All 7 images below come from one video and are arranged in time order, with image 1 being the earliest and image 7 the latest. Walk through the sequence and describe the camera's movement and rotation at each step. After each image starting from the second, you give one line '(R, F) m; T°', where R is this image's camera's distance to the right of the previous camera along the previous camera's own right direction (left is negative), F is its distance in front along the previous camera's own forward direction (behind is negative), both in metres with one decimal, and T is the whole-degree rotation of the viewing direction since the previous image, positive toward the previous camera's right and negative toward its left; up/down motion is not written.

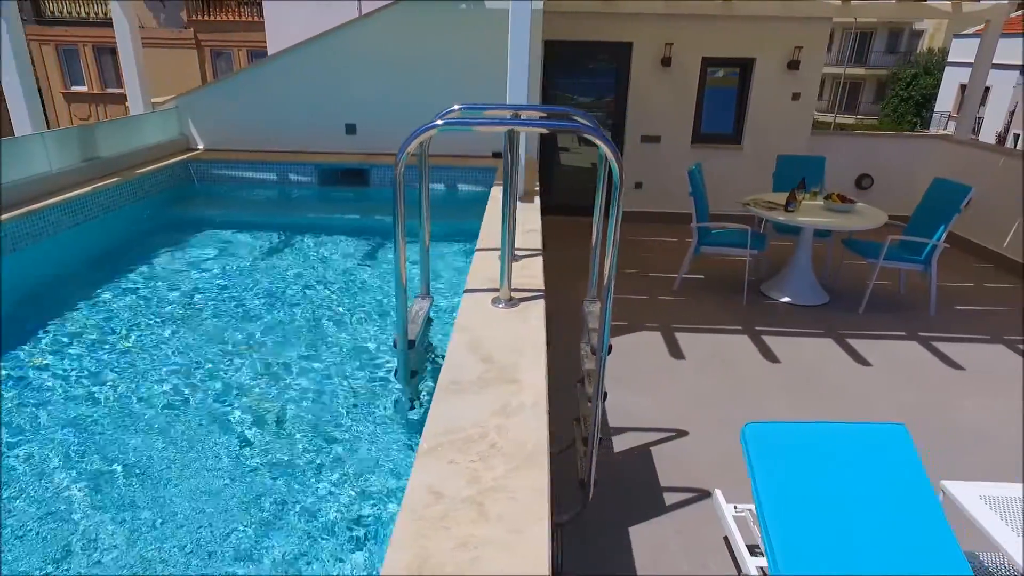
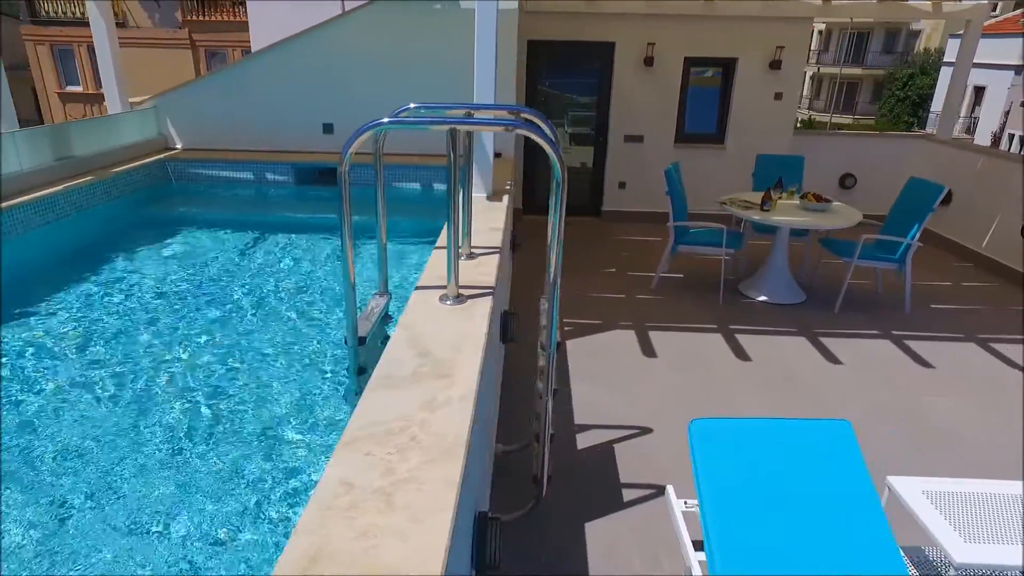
(+0.2, 0.0) m; 0°
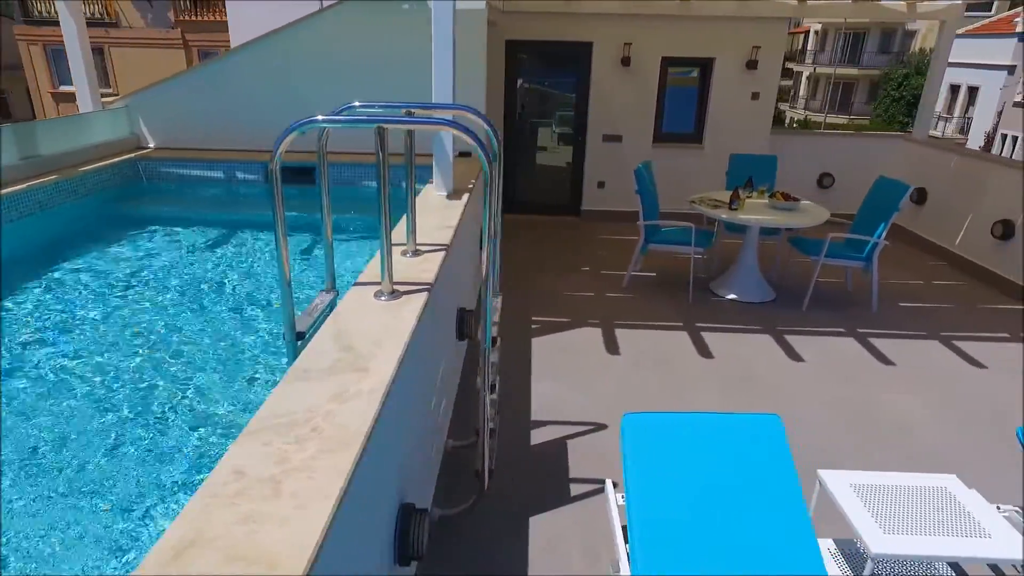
(+0.2, 0.0) m; 0°
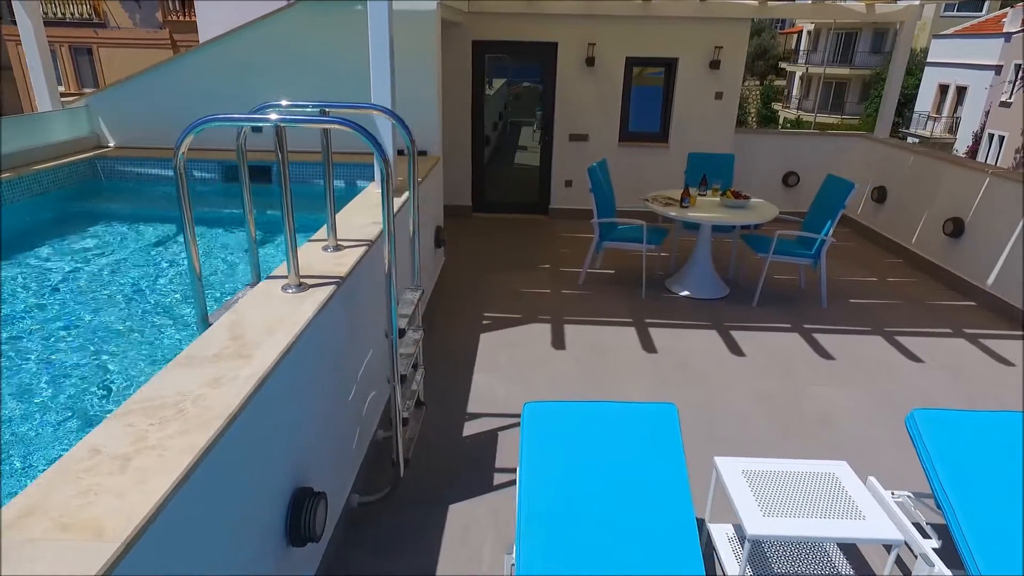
(+0.3, -0.1) m; 0°
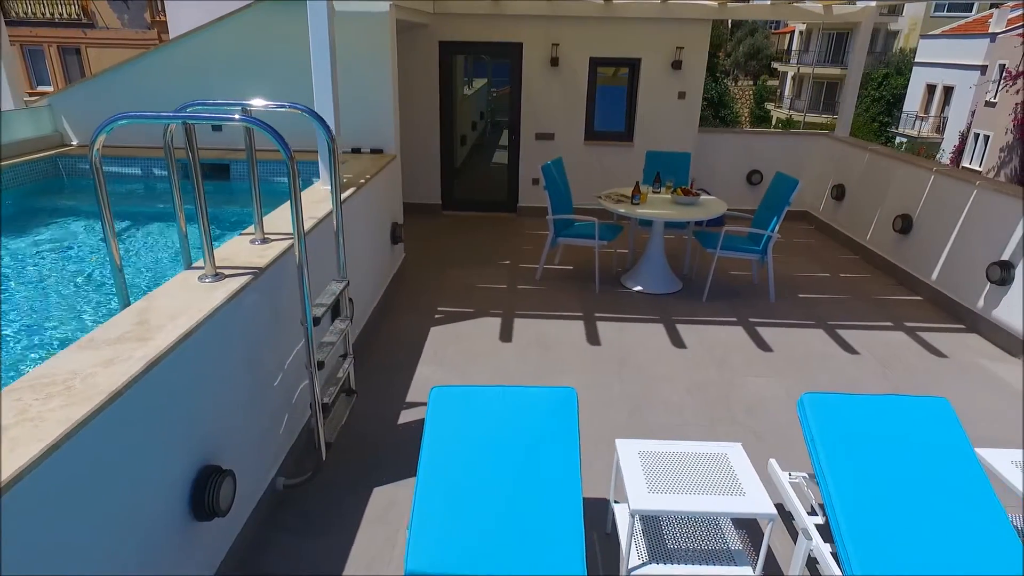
(+0.3, -0.1) m; 0°
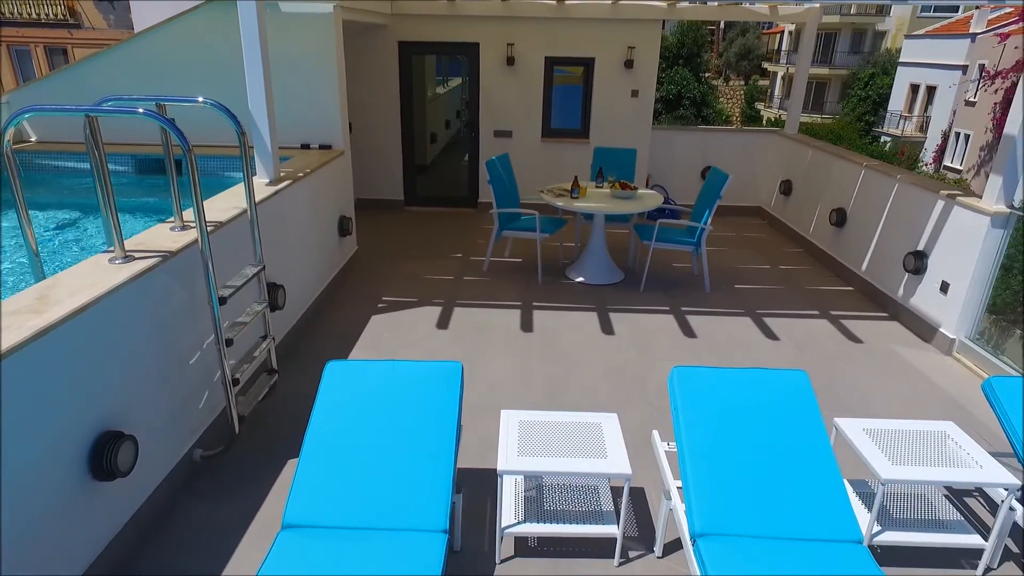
(+0.4, -0.2) m; 0°
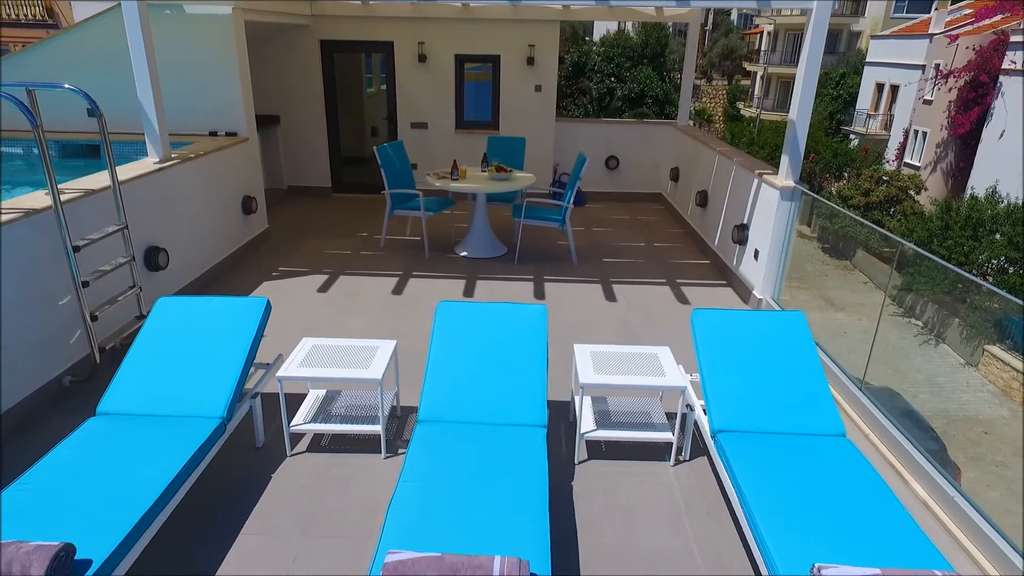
(+0.9, -0.6) m; 0°
